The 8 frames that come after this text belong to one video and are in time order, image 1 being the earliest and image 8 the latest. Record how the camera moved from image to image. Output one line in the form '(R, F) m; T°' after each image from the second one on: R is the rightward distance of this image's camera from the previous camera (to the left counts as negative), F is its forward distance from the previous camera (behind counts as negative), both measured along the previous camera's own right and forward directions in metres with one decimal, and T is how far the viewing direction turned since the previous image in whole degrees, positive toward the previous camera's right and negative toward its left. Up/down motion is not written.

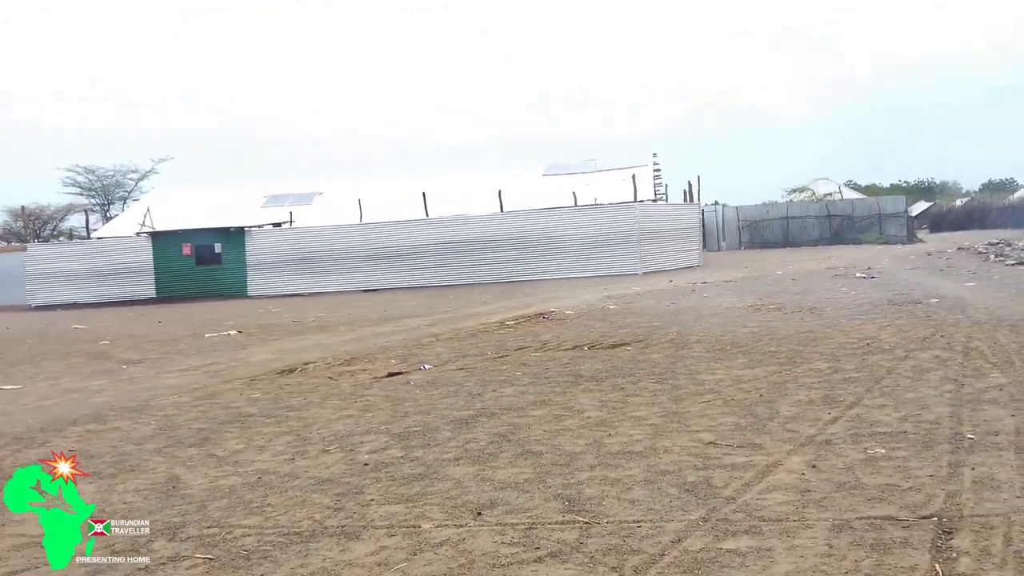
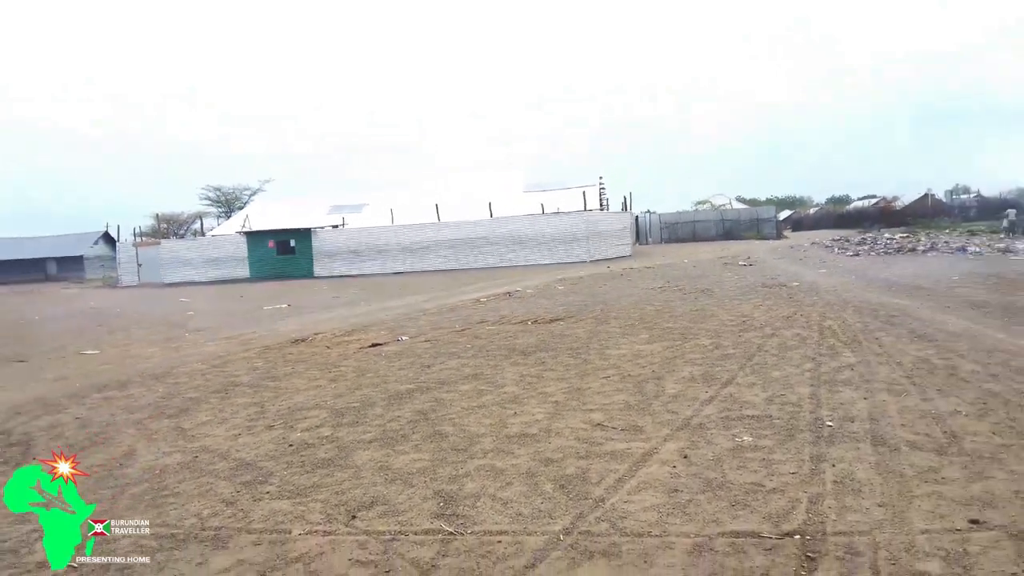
(+1.0, +0.2) m; -4°
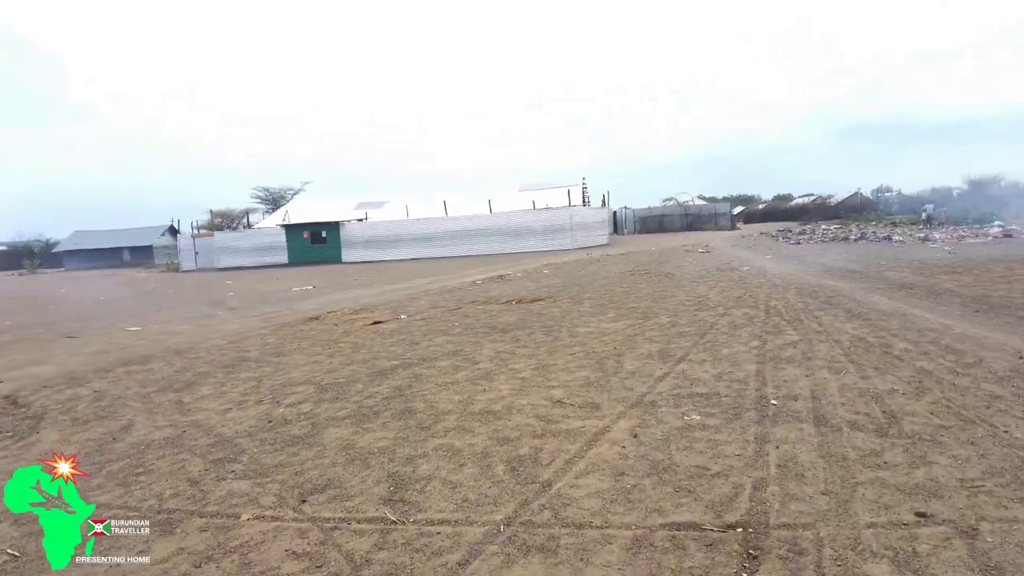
(+0.4, +0.2) m; -1°
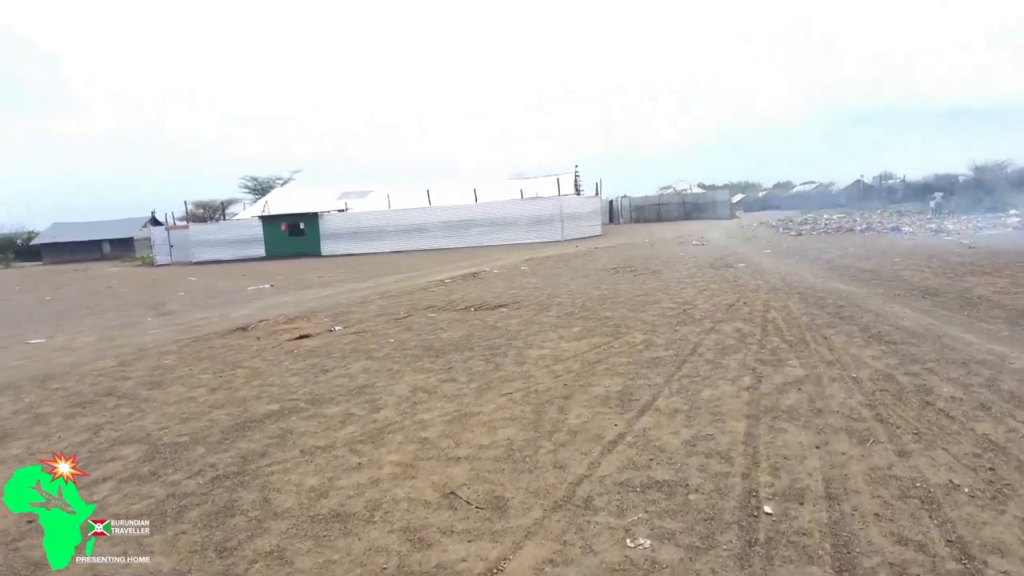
(+0.7, +1.9) m; 0°
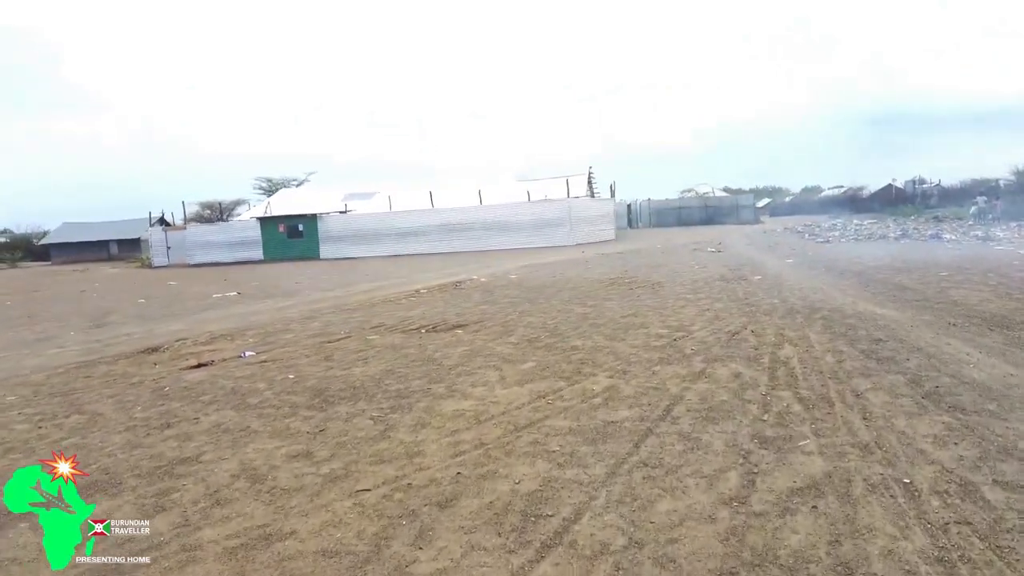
(+0.9, +2.1) m; -2°
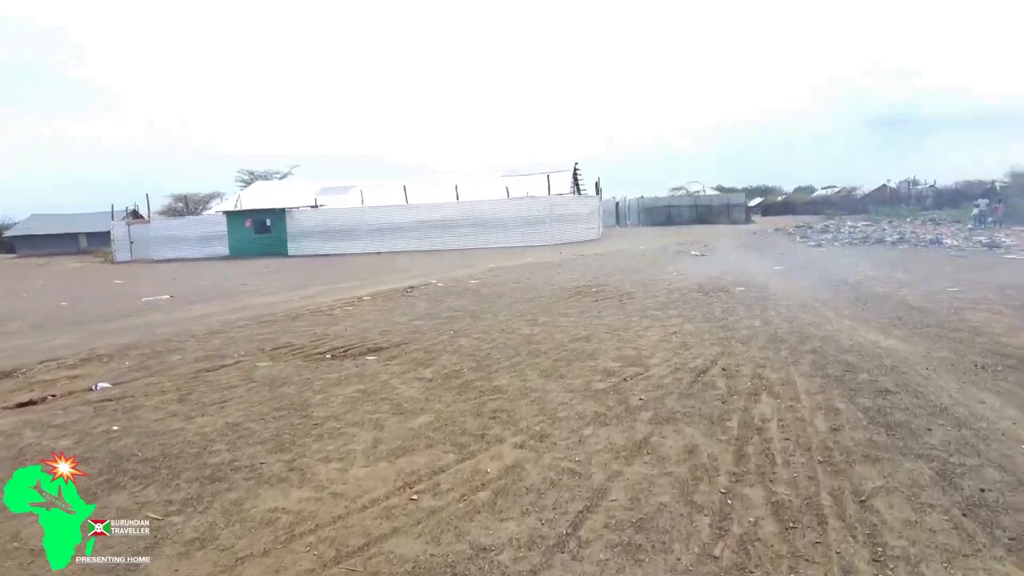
(+0.8, +1.7) m; +1°
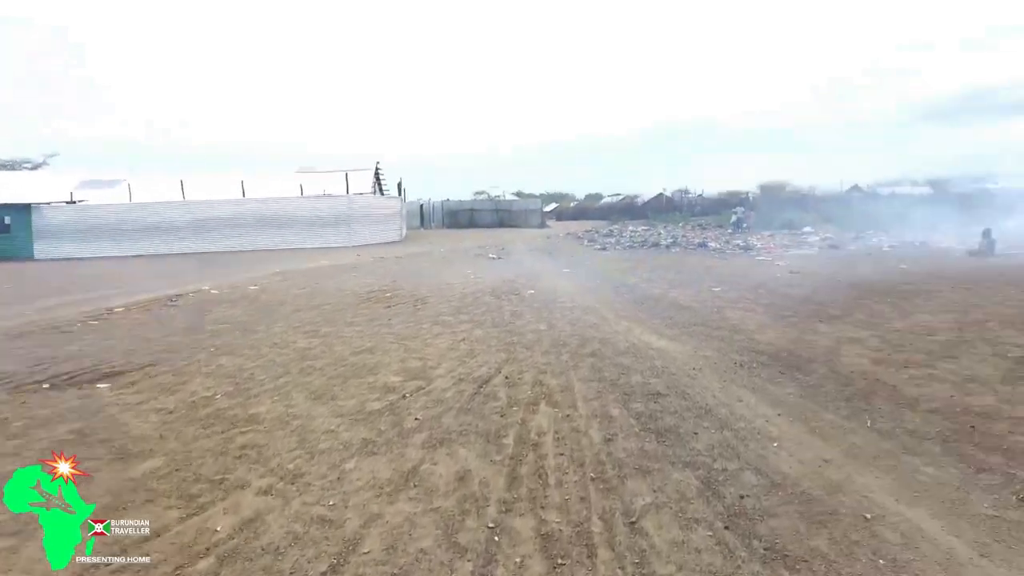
(+0.3, +0.5) m; +16°
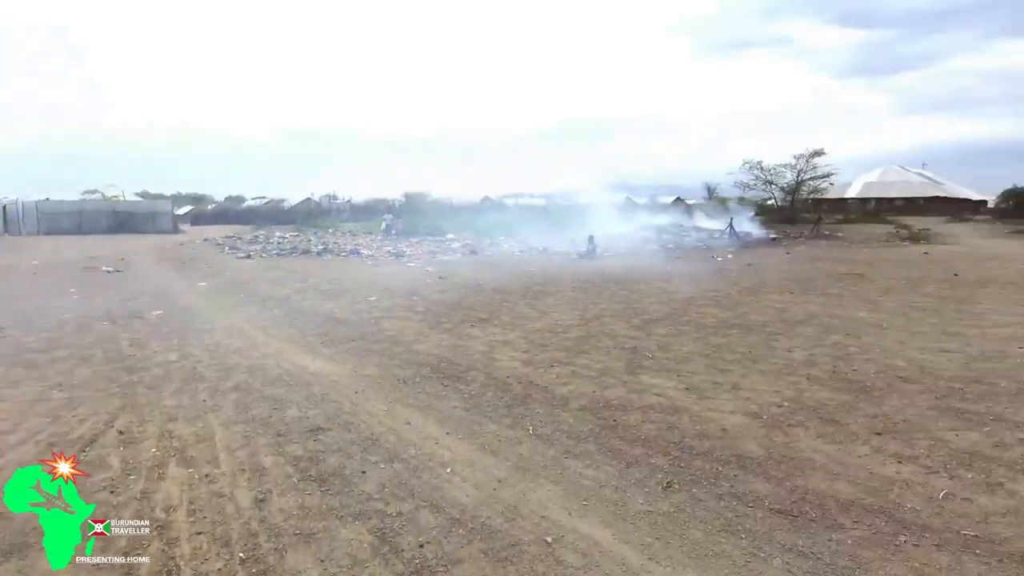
(+0.1, +0.6) m; +29°
